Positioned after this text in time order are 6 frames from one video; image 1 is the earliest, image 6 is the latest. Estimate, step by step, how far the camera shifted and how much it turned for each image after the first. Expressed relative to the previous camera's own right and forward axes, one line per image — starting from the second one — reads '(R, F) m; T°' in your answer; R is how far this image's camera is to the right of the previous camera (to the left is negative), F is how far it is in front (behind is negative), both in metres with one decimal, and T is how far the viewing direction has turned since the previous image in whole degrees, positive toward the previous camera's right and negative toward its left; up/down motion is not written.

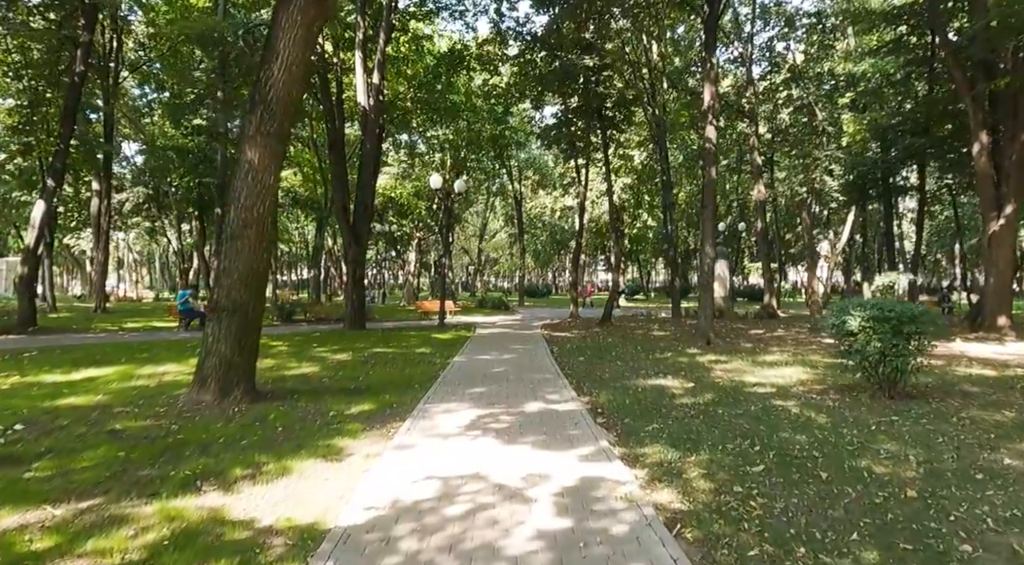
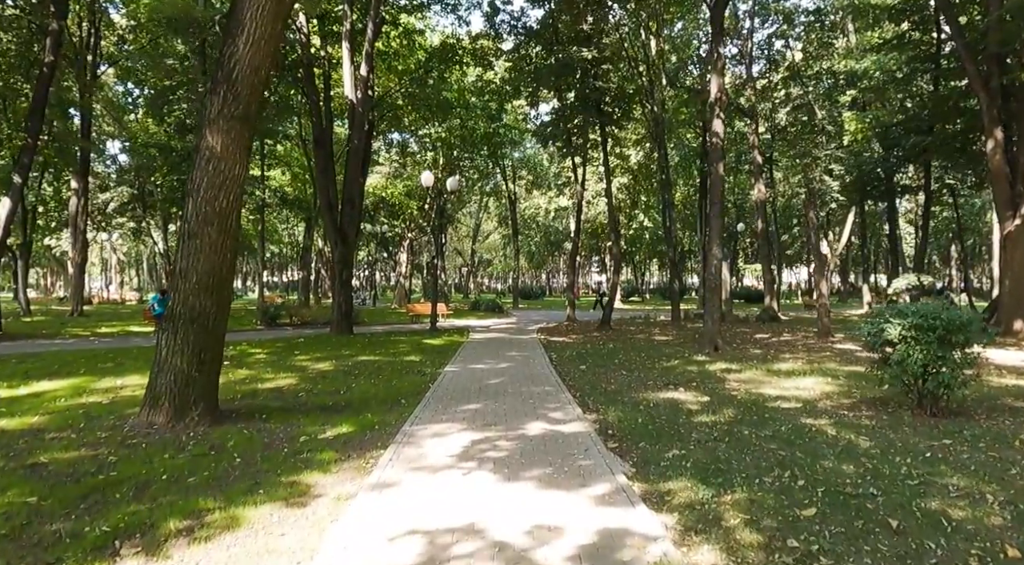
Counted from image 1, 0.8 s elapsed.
(0.0, +0.8) m; +1°
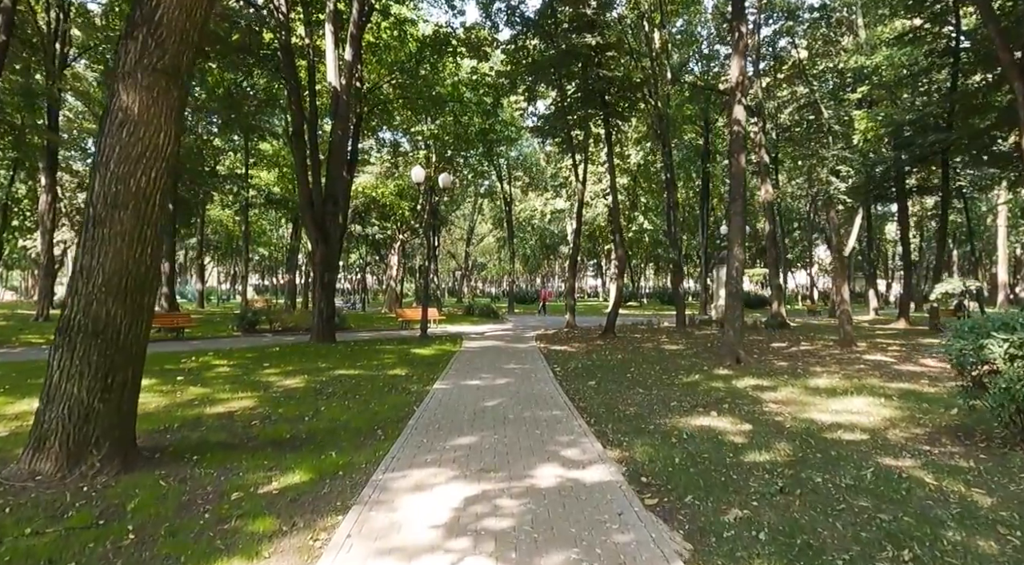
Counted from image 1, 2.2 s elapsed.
(-0.1, +1.3) m; +1°
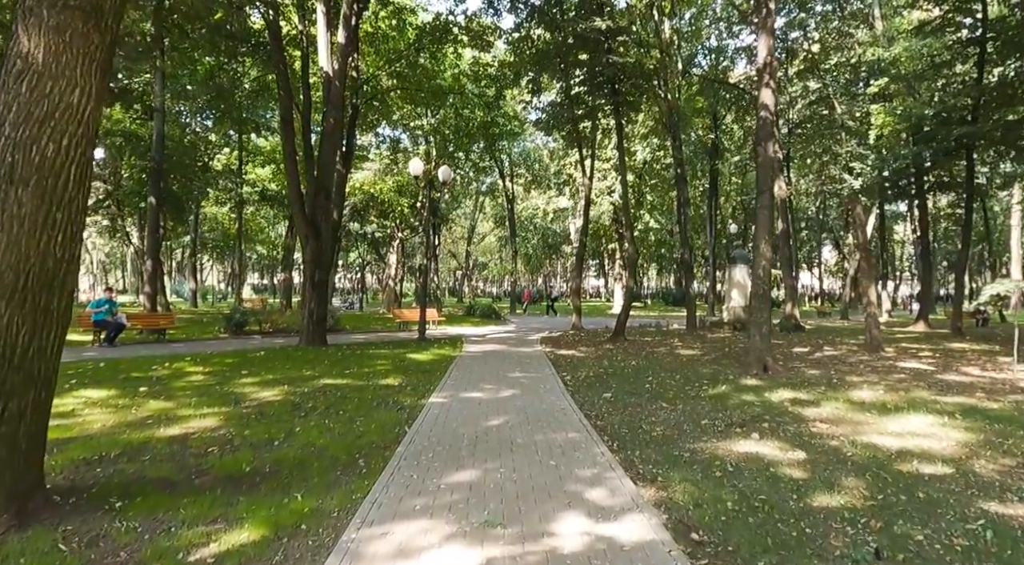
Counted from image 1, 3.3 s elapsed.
(-0.1, +1.0) m; 0°
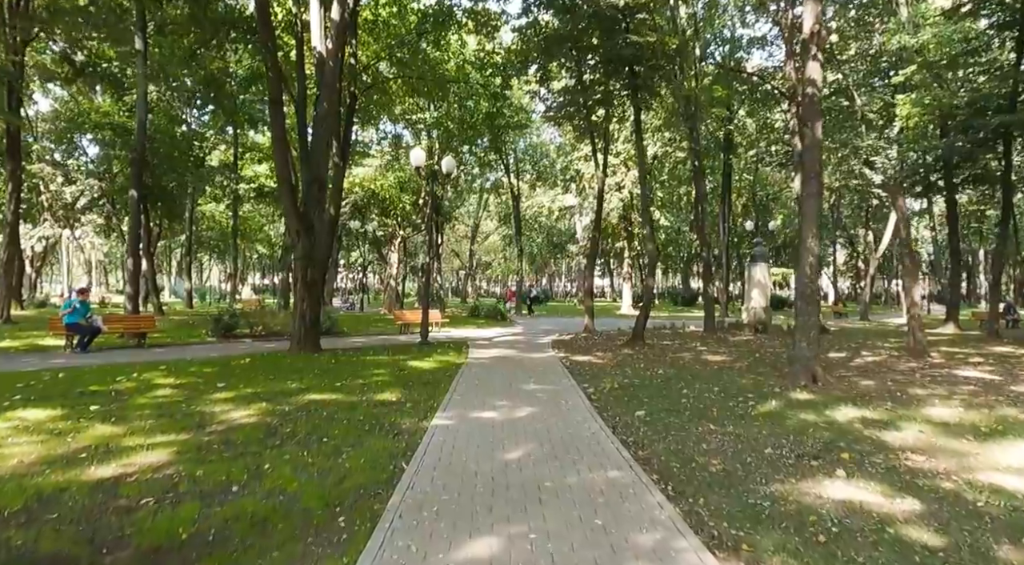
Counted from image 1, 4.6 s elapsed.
(-0.2, +1.2) m; 0°
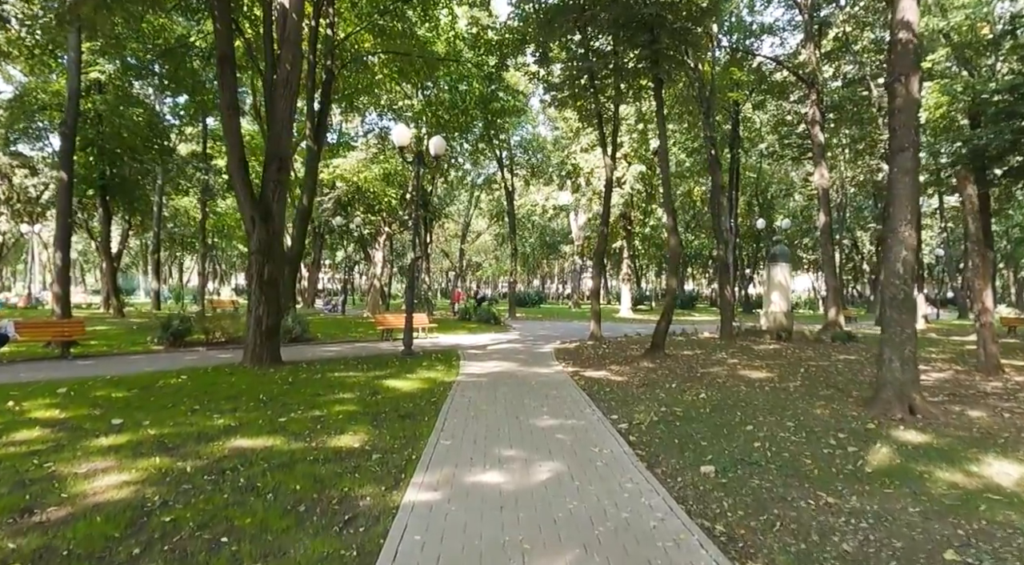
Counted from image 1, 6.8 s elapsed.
(-0.2, +2.1) m; +1°
